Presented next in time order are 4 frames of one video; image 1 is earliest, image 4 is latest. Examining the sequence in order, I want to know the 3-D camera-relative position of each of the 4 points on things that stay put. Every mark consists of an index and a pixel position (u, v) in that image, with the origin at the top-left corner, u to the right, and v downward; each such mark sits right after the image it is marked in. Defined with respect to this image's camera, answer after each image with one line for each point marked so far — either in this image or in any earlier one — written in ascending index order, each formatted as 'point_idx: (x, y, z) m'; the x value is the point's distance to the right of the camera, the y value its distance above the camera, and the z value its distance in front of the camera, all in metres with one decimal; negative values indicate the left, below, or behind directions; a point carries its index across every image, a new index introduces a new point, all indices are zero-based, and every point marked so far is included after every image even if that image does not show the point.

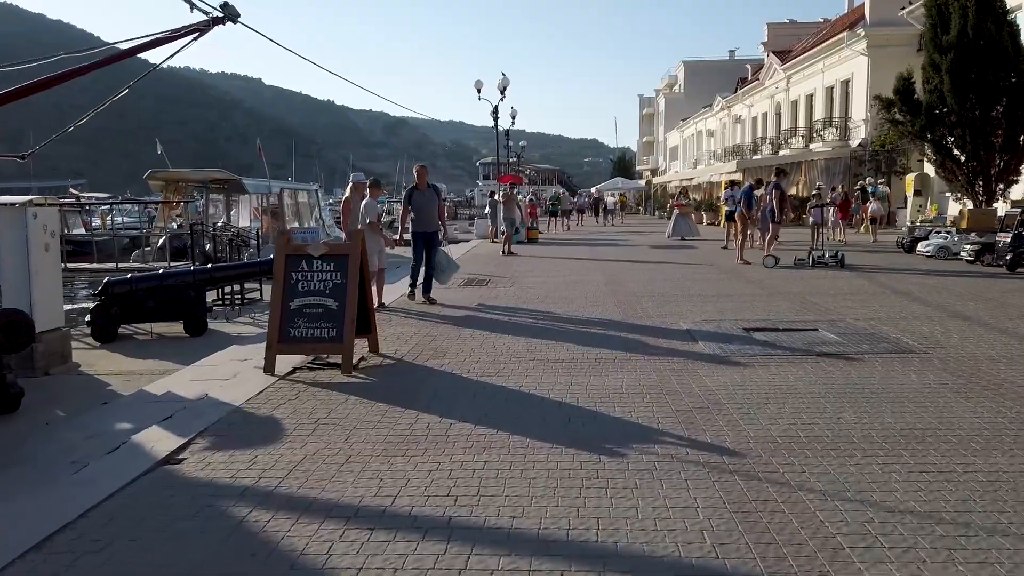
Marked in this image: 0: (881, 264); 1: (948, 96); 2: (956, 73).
0: (+7.7, +0.5, +16.1) m
1: (+11.1, +4.9, +19.3) m
2: (+11.2, +5.4, +19.1) m
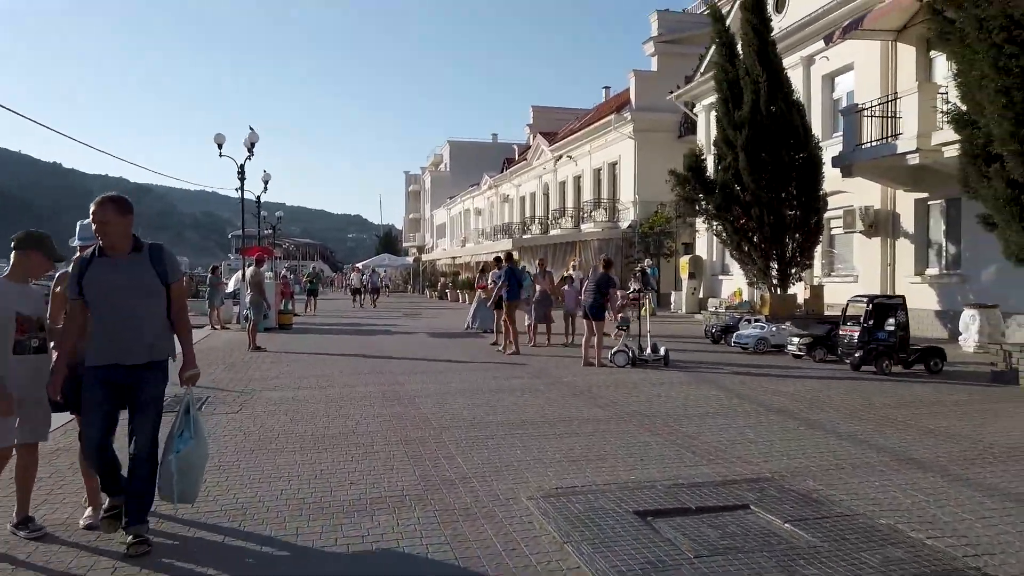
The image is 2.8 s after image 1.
0: (+3.4, -1.3, +13.6) m
1: (+5.6, +2.7, +18.1) m
2: (+5.7, +3.3, +18.1) m
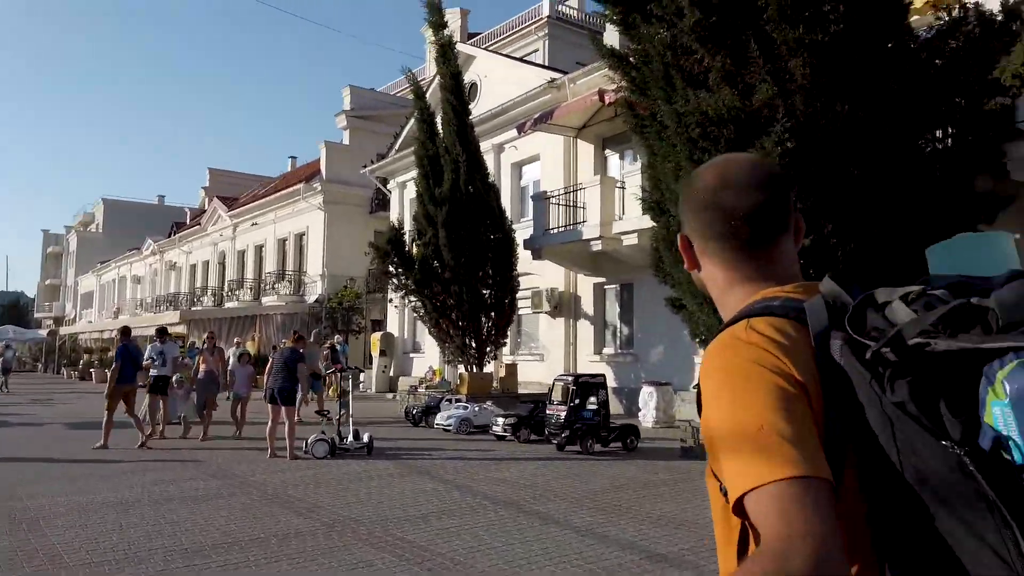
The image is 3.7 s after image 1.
0: (-1.7, -2.6, +12.6) m
1: (-1.6, +0.9, +17.9) m
2: (-1.5, +1.4, +18.0) m
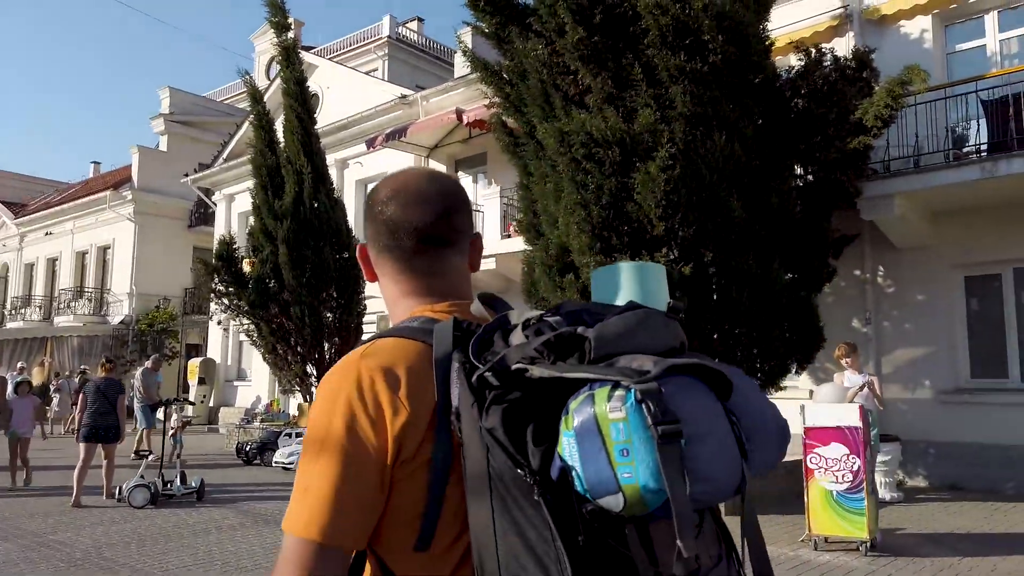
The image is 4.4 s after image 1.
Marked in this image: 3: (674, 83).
0: (-3.9, -2.9, +11.0) m
1: (-4.9, +0.4, +16.4) m
2: (-4.8, +1.0, +16.5) m
3: (+2.0, +2.5, +9.1) m
